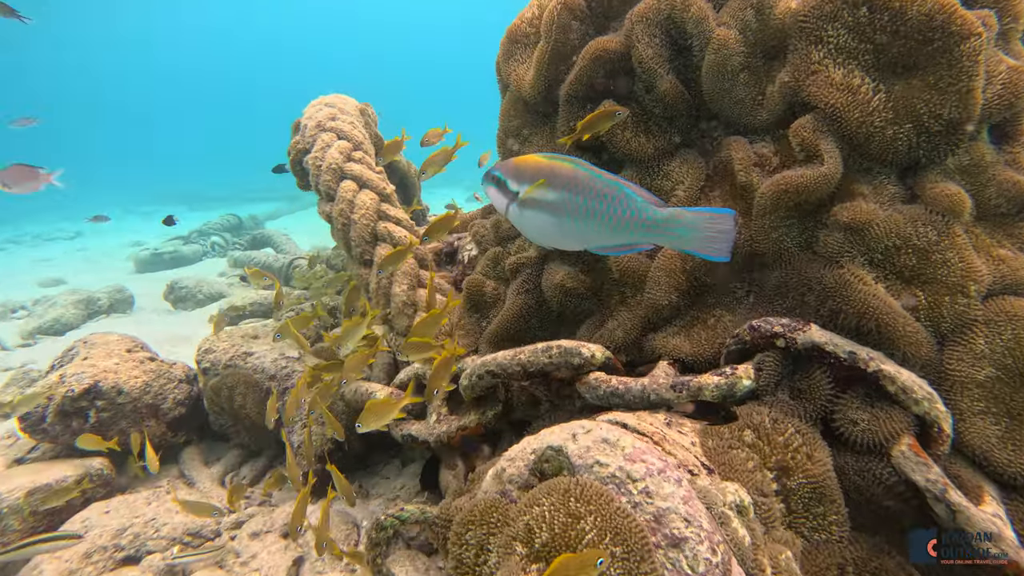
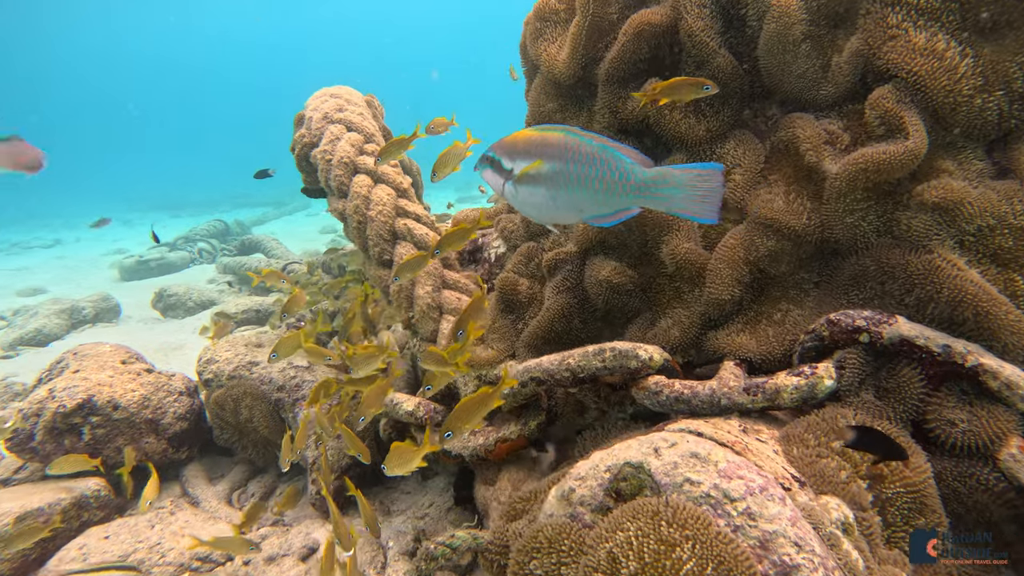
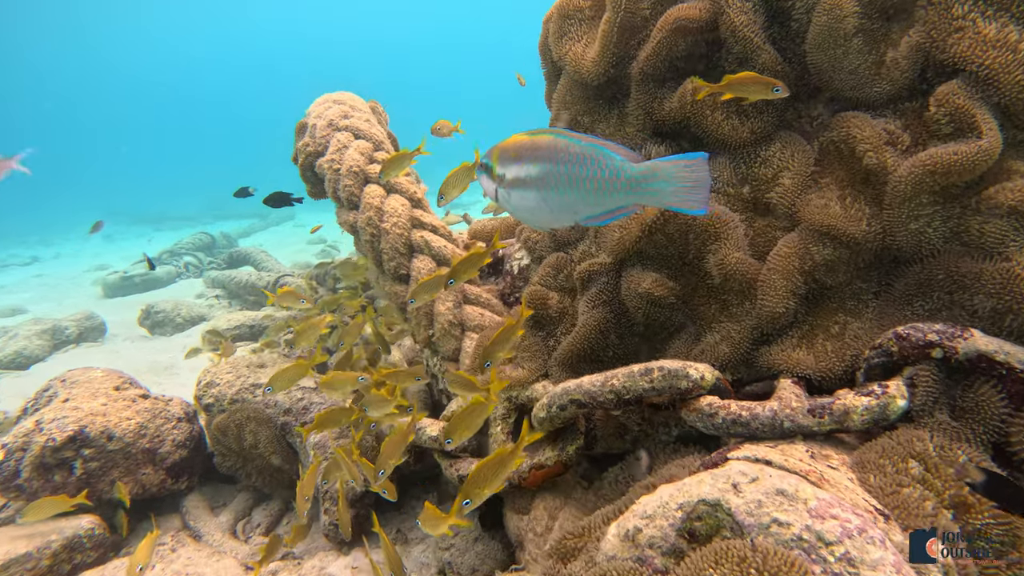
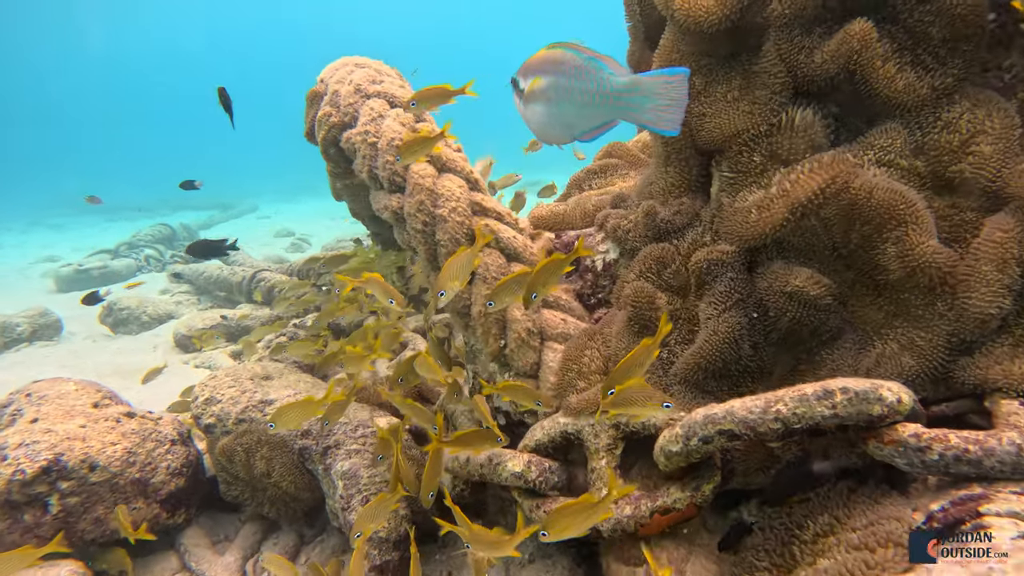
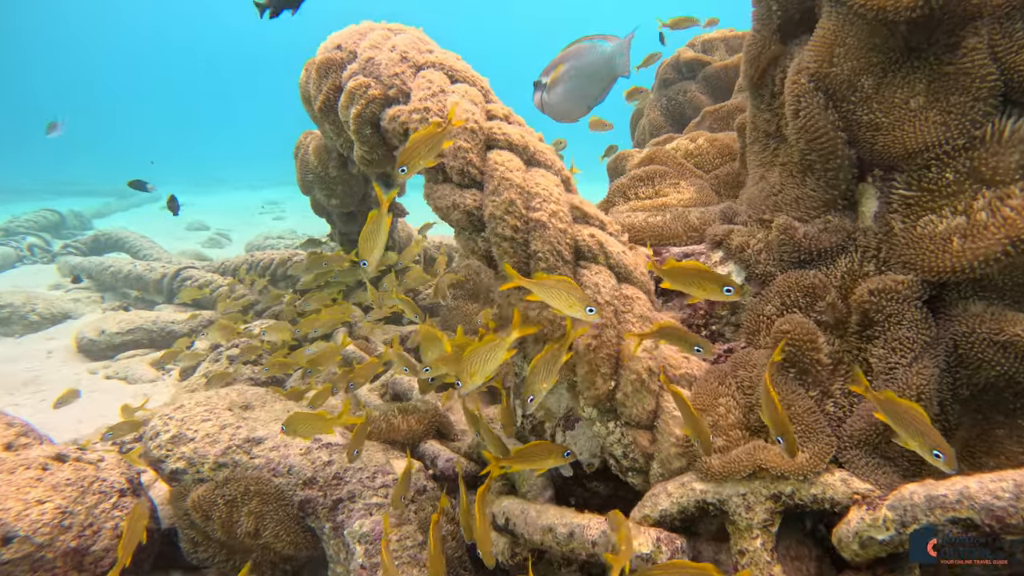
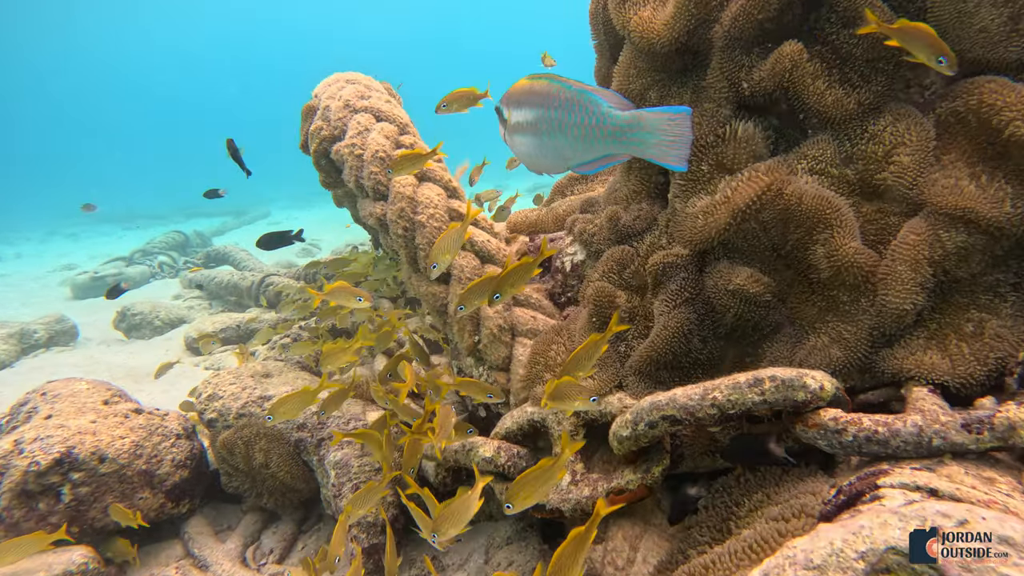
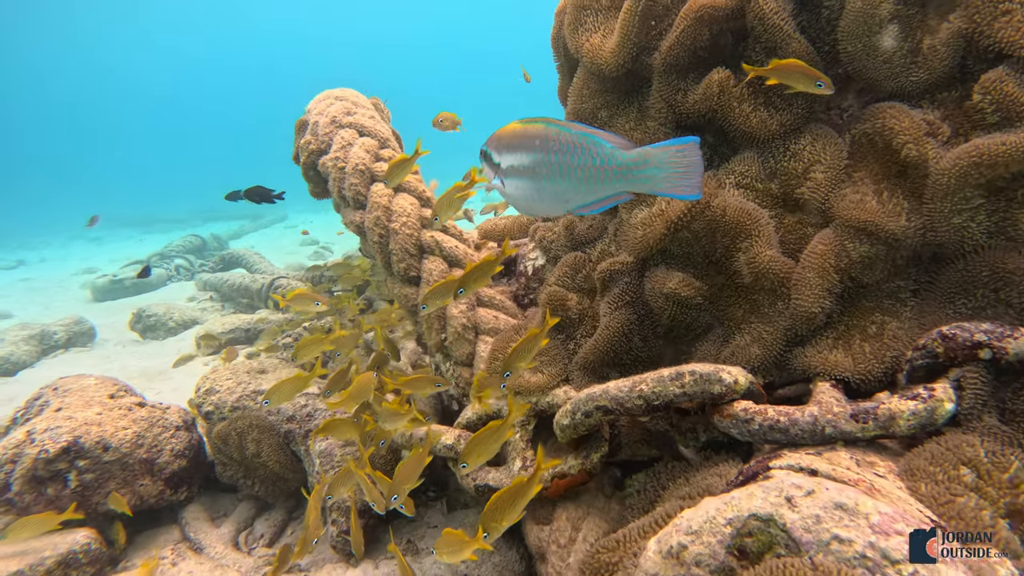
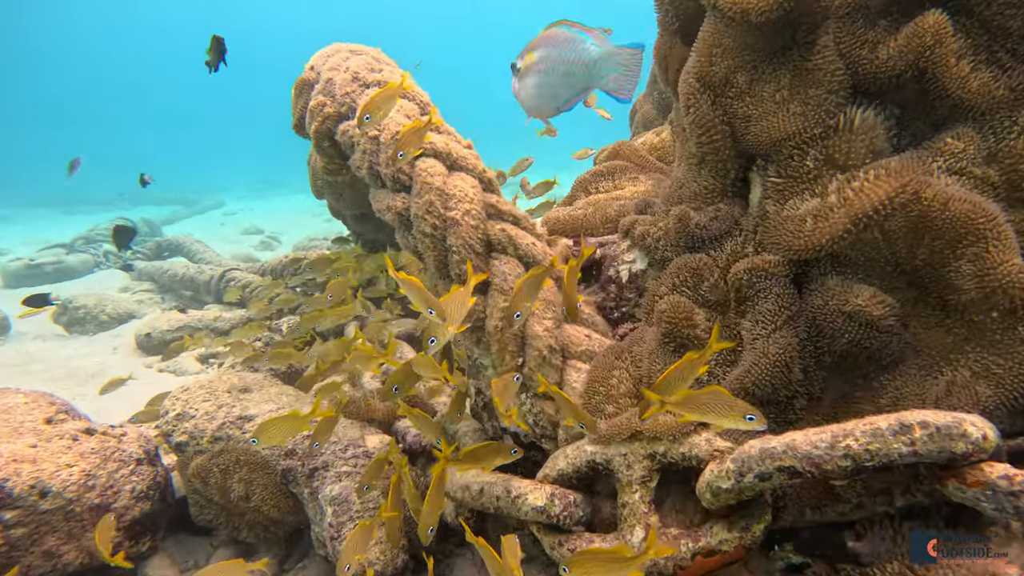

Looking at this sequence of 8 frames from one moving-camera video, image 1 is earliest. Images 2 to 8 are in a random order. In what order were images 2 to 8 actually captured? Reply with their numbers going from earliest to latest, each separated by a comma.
2, 3, 7, 6, 4, 8, 5
